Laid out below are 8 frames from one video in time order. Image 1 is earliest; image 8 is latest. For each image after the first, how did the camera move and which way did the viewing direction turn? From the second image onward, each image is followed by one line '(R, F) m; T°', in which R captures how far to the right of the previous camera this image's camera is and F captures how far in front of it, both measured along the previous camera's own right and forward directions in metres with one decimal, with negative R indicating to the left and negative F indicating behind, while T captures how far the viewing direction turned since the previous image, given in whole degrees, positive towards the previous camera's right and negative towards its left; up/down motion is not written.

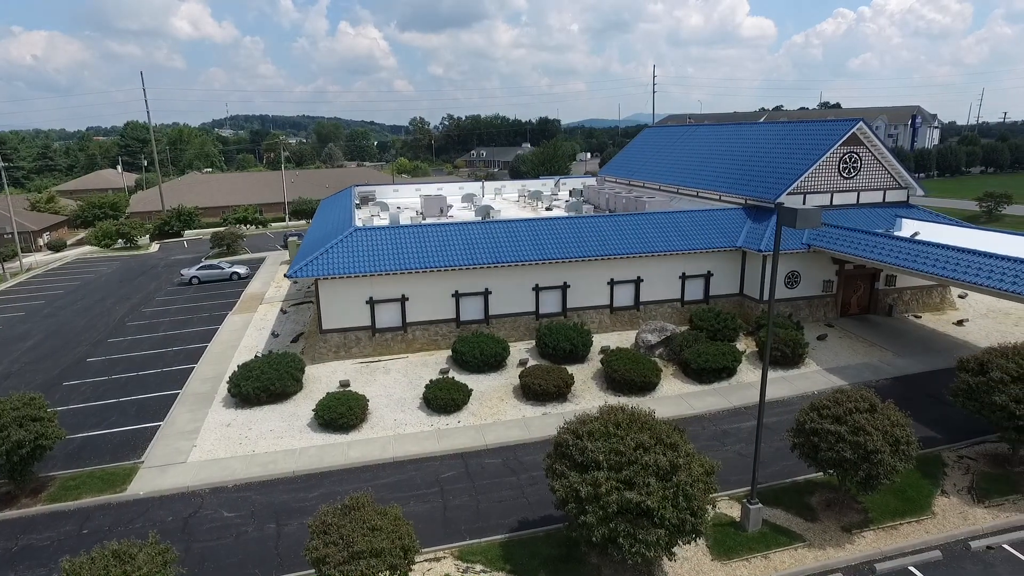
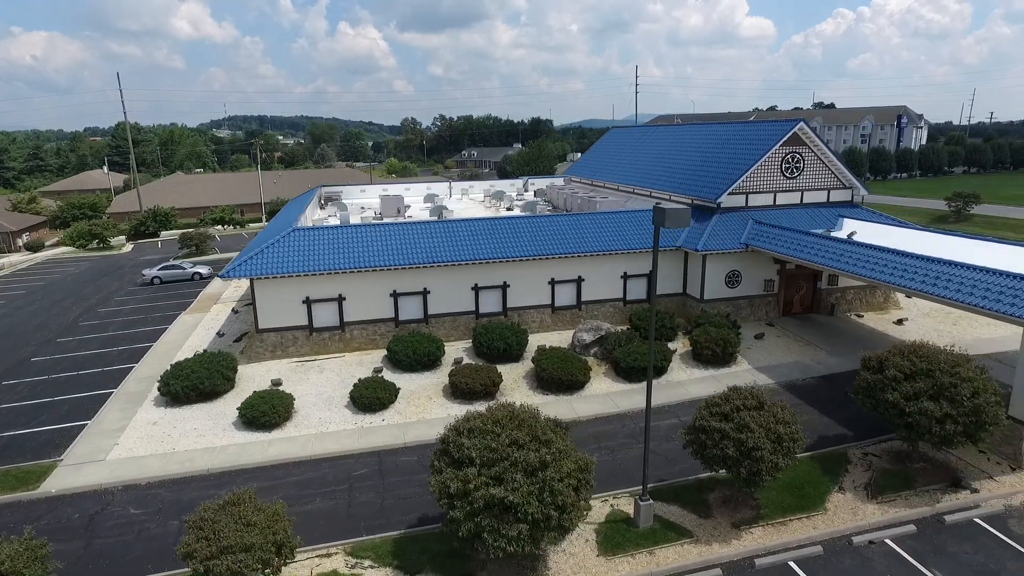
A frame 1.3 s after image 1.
(+2.4, -0.2) m; 0°
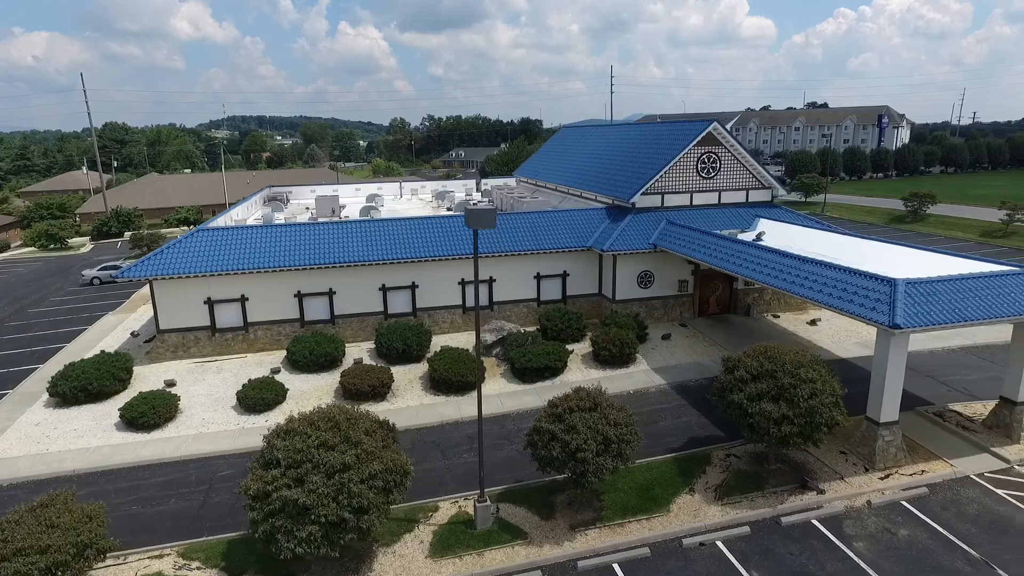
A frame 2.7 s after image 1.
(+3.7, 0.0) m; 0°
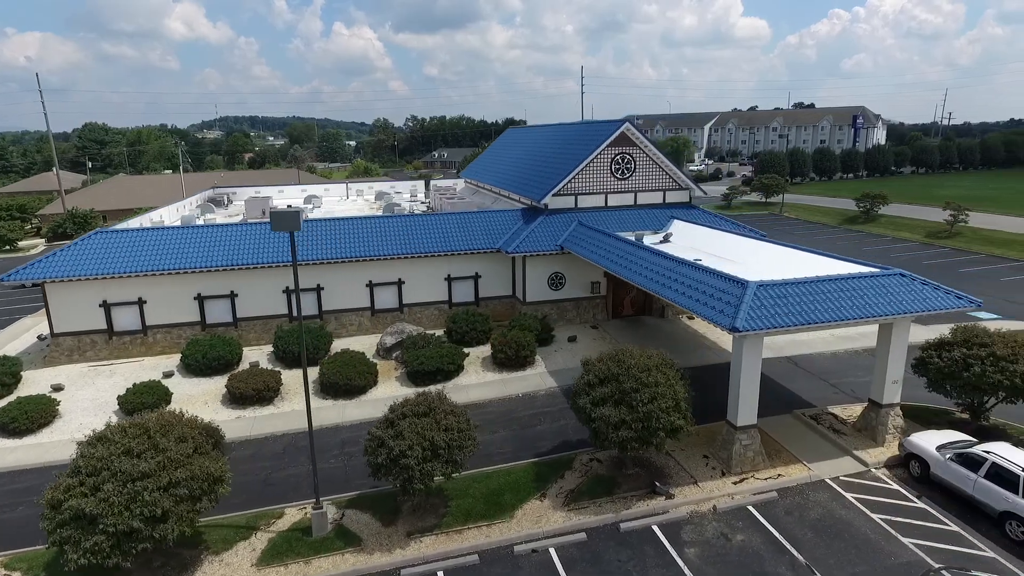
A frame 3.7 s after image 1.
(+3.5, +0.2) m; 0°
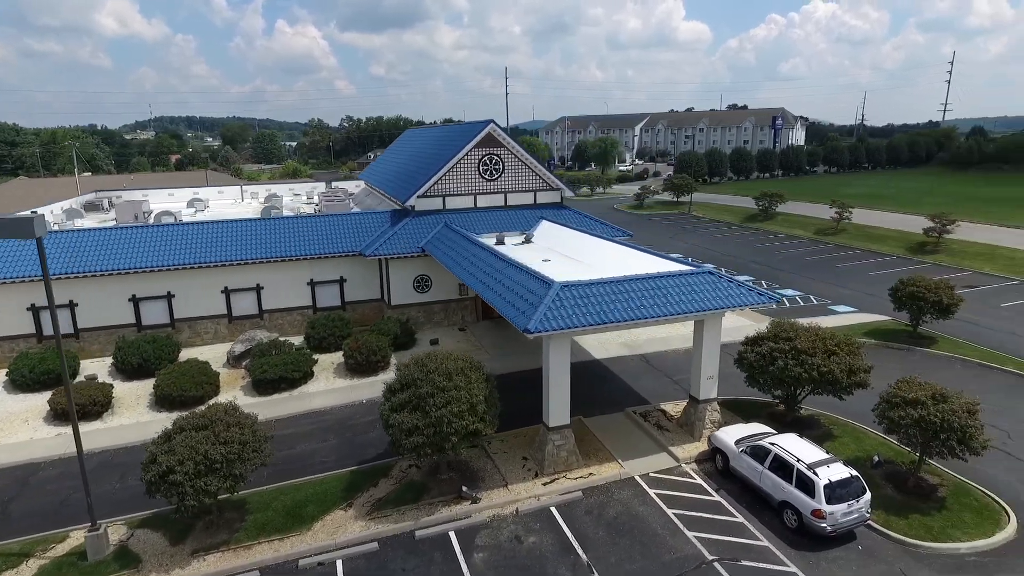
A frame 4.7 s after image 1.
(+3.5, +0.1) m; +4°
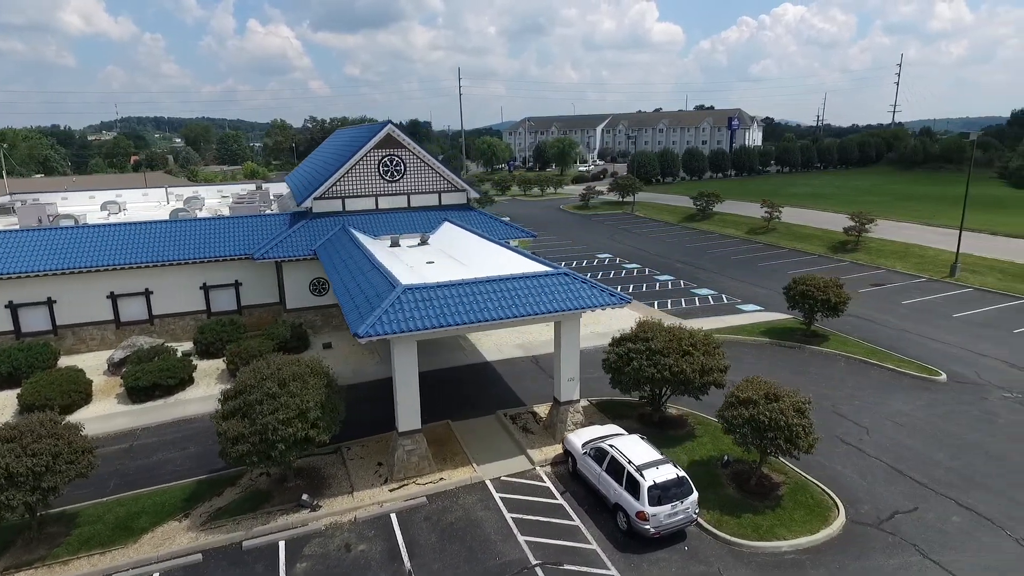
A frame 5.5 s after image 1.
(+3.2, +0.1) m; +2°
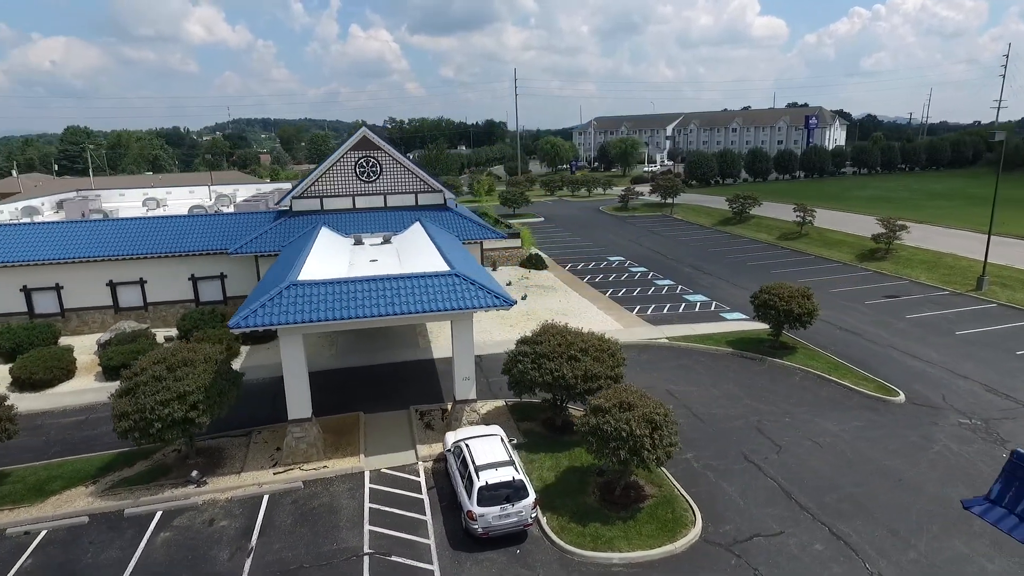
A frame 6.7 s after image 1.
(+5.1, 0.0) m; -8°
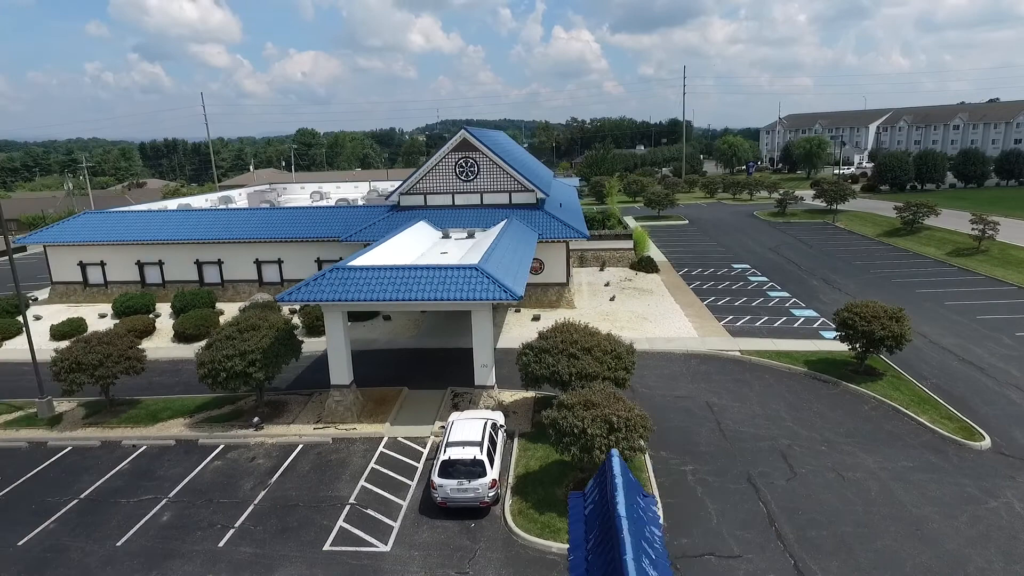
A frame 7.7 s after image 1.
(+4.7, -0.2) m; -17°
